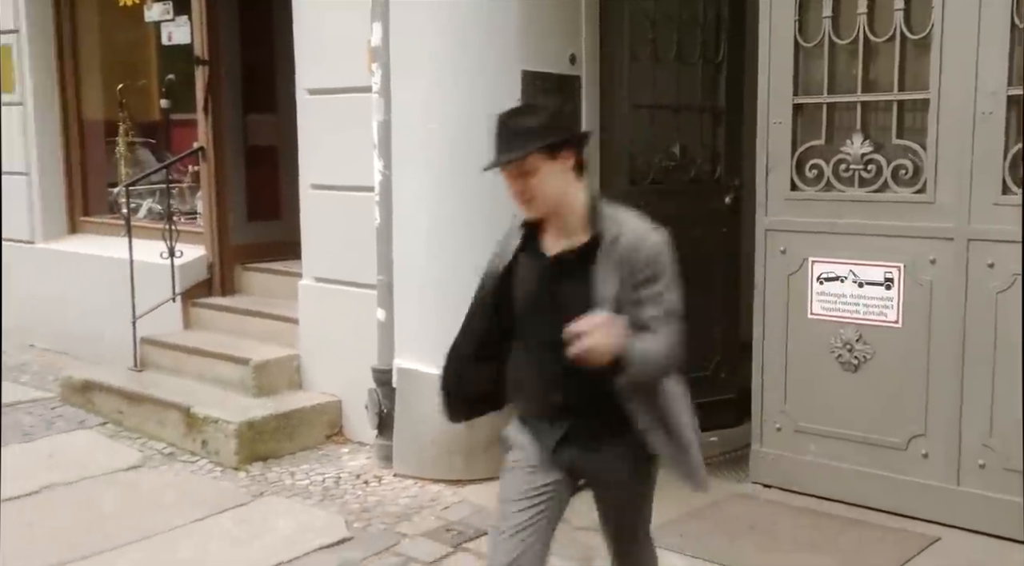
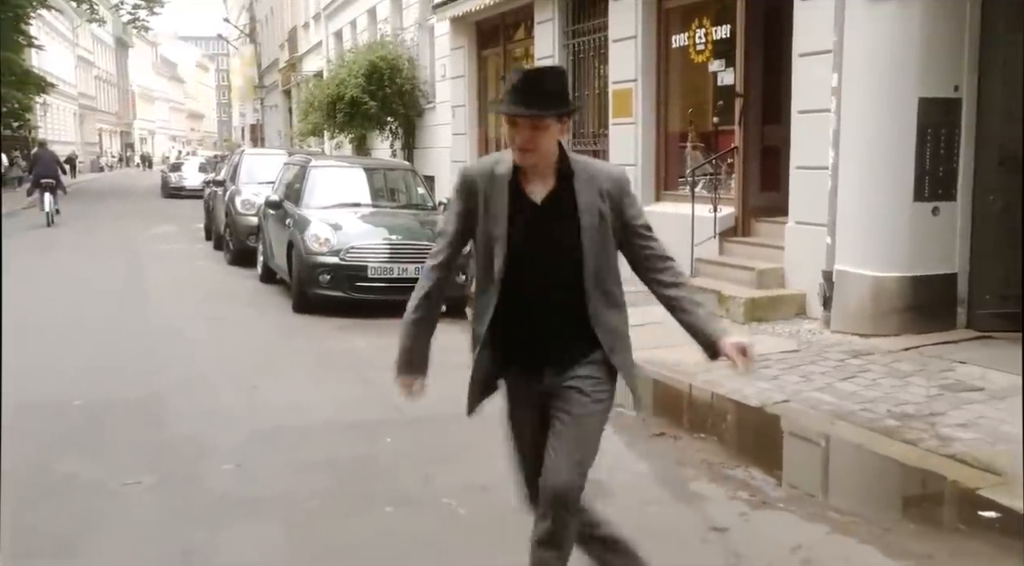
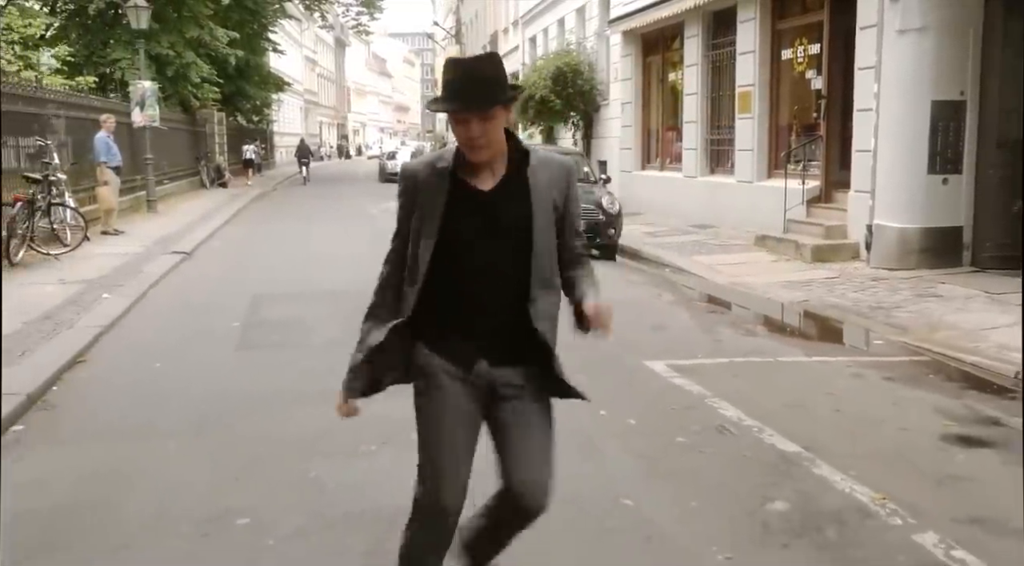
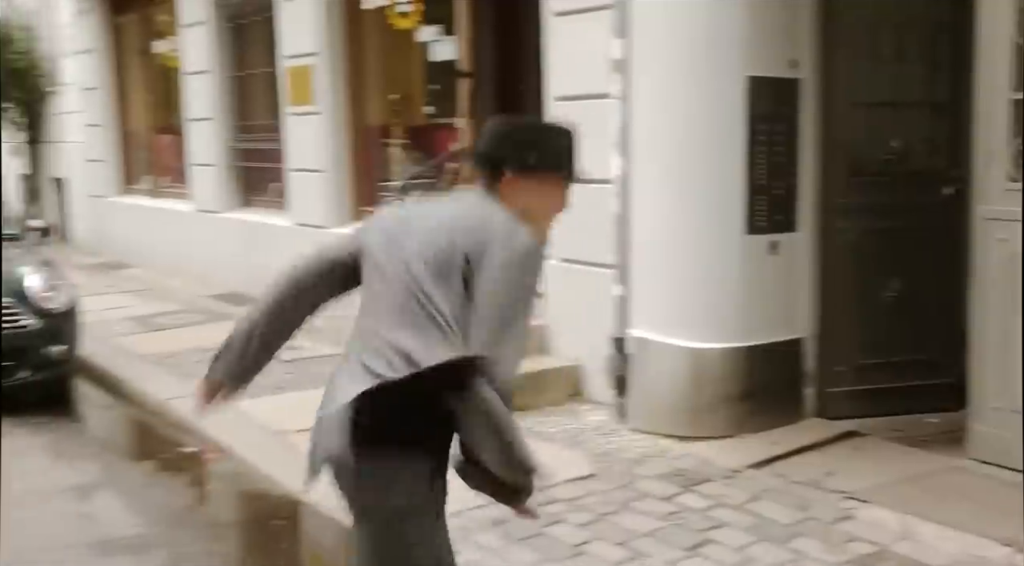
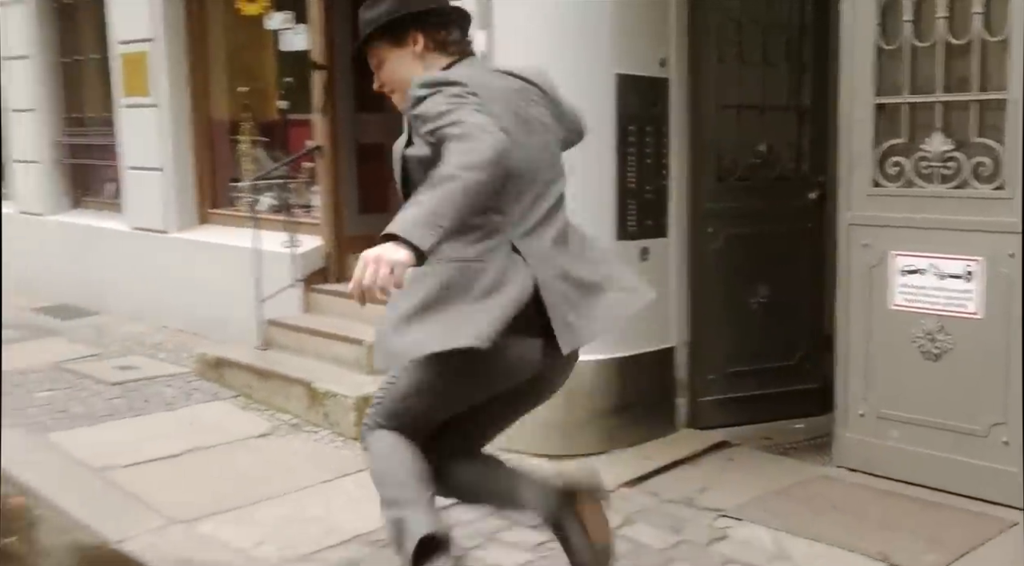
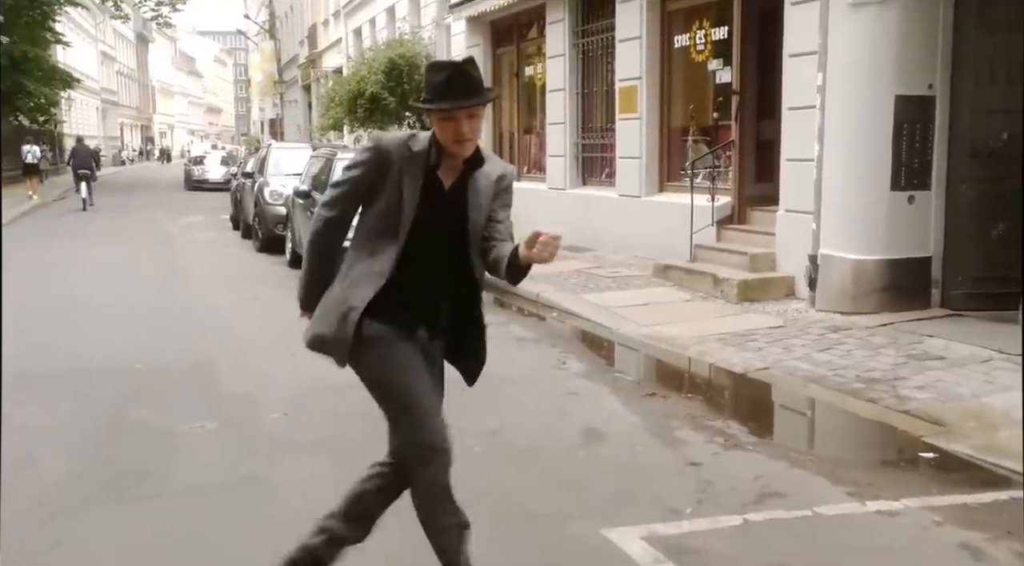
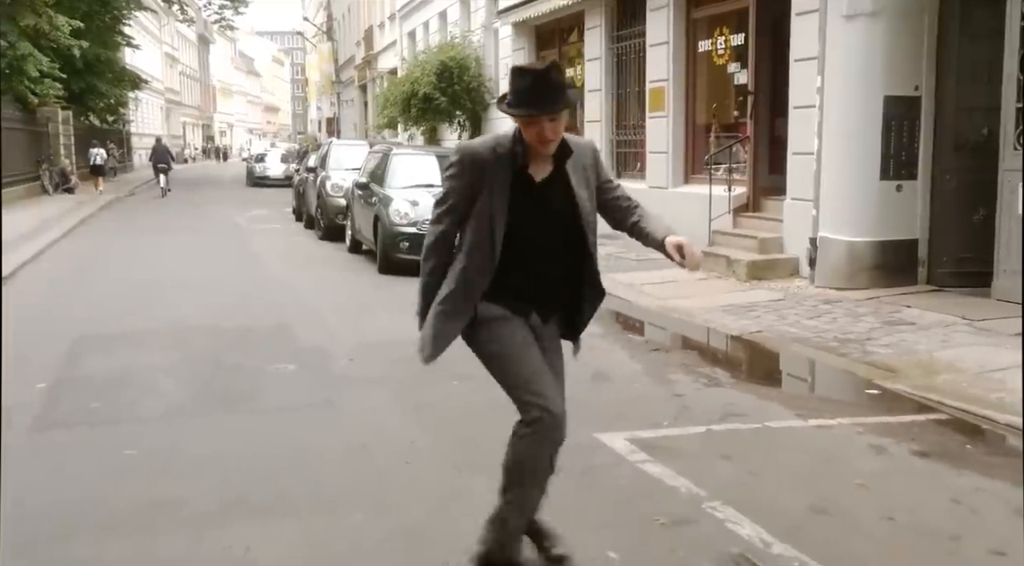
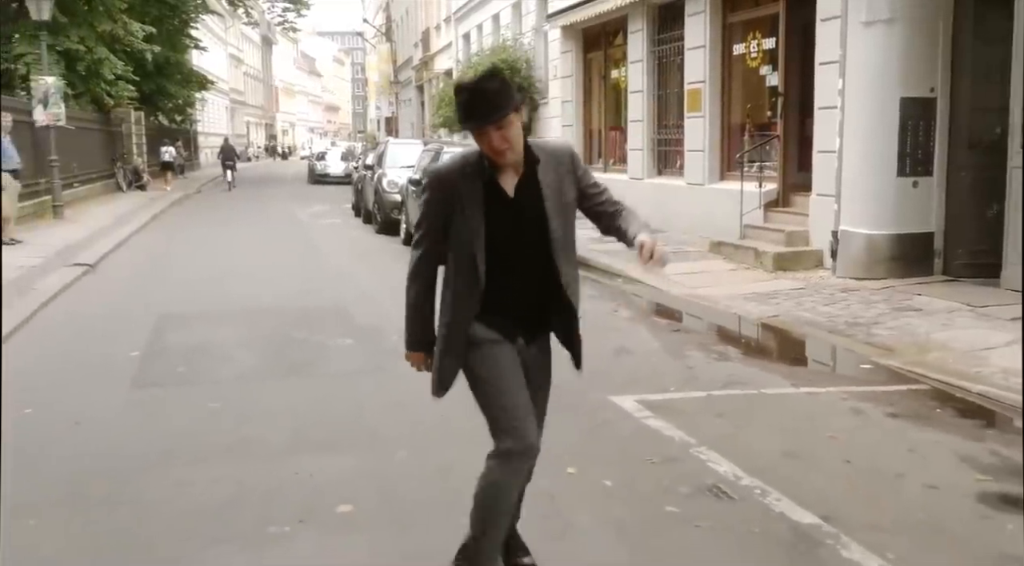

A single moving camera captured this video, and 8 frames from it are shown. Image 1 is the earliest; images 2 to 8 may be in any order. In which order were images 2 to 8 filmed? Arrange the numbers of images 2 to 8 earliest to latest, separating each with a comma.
5, 4, 2, 6, 7, 8, 3
